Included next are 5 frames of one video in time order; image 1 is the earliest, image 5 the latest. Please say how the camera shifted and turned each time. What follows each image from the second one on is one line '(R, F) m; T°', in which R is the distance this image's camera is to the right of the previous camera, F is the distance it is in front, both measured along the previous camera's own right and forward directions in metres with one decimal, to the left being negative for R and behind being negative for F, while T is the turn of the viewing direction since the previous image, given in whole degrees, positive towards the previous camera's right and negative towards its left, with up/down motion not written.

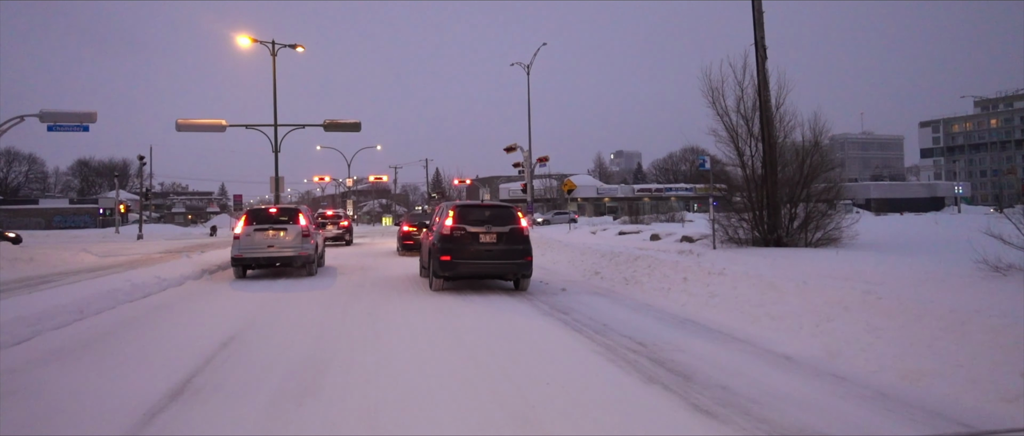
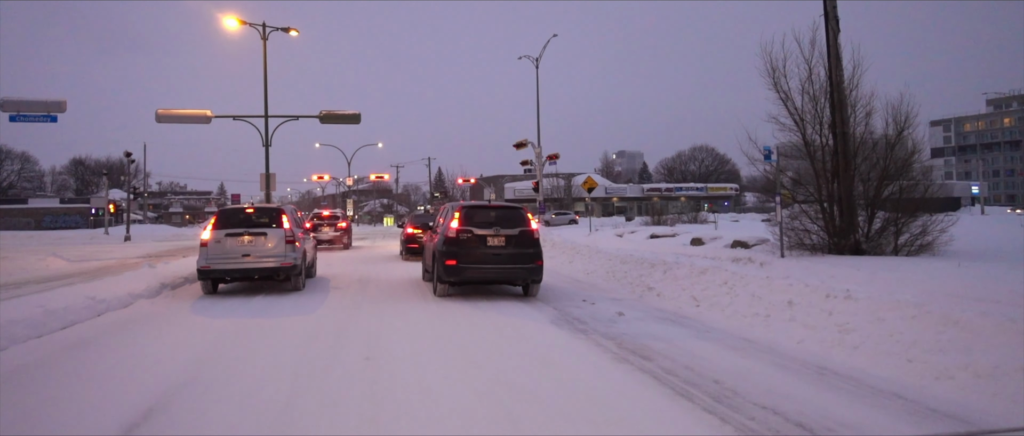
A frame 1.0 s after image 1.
(-0.6, +2.7) m; 0°
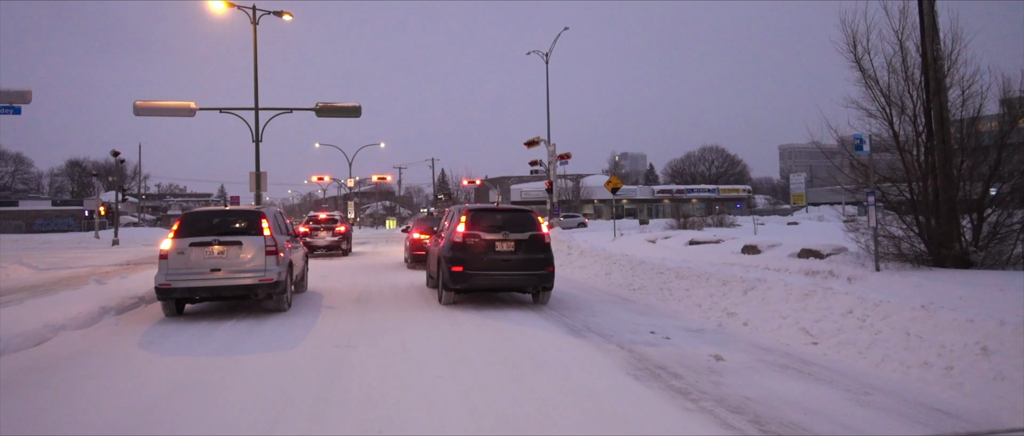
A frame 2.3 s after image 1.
(-0.5, +2.6) m; 0°
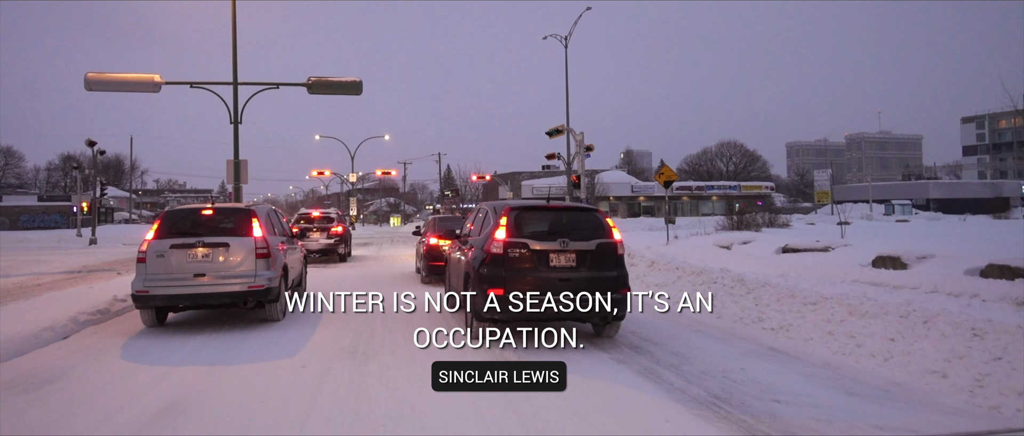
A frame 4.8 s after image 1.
(-0.9, +4.2) m; 0°
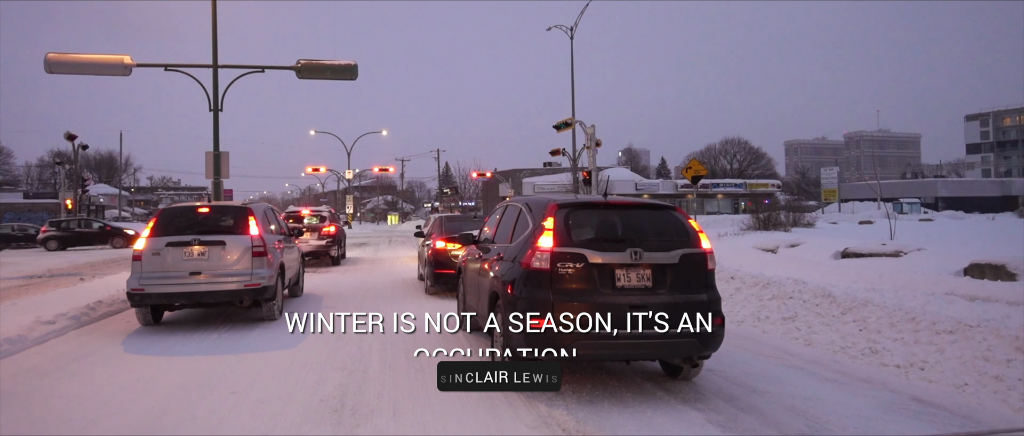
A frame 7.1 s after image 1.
(-0.4, +2.0) m; 0°
